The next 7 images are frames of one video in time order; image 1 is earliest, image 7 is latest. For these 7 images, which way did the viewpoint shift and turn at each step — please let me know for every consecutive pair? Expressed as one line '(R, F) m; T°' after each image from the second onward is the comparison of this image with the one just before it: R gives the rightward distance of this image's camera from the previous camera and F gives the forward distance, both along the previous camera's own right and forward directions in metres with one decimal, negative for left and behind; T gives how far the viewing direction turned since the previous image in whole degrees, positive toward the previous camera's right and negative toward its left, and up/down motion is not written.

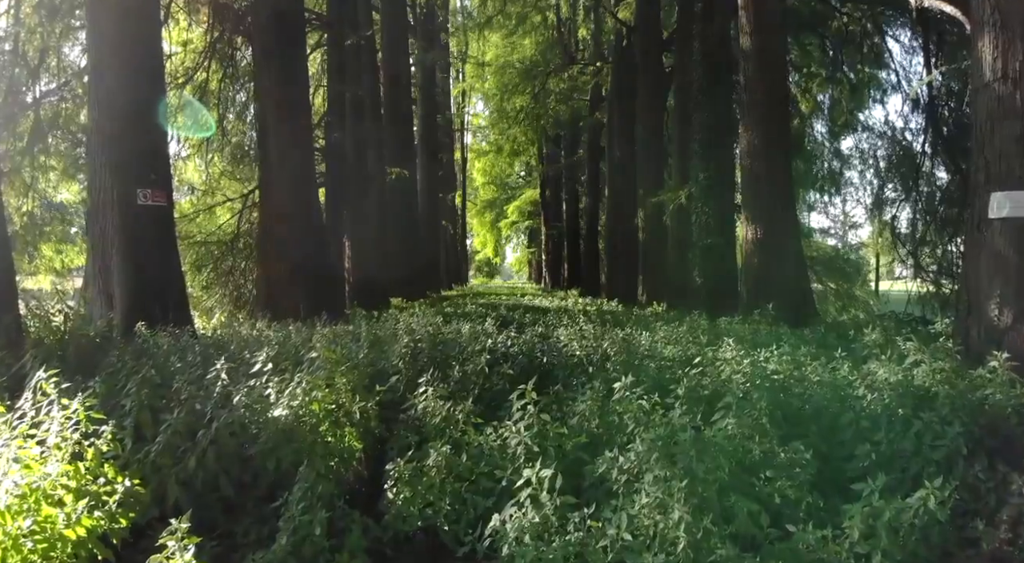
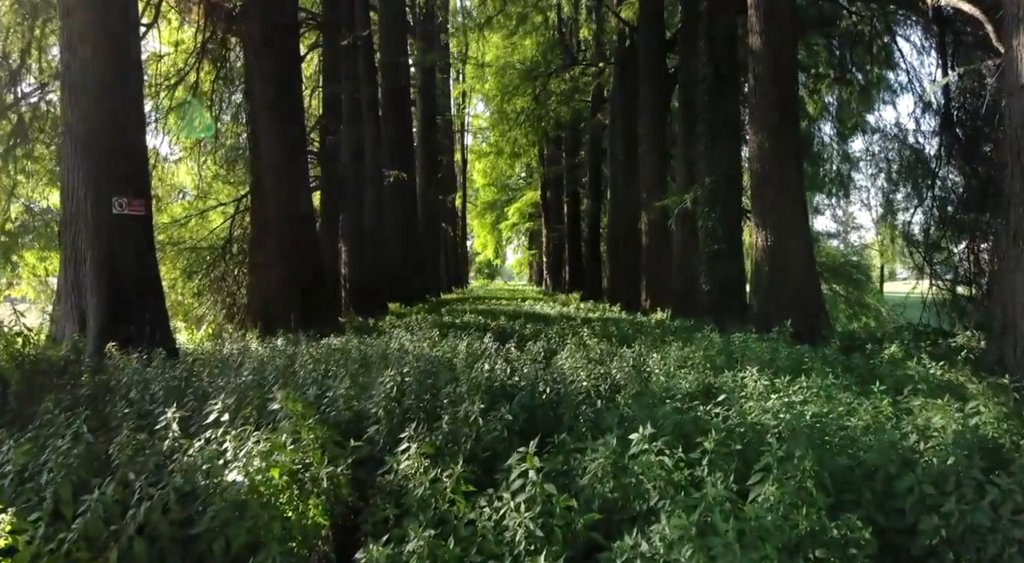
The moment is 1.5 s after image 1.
(0.0, +0.4) m; 0°
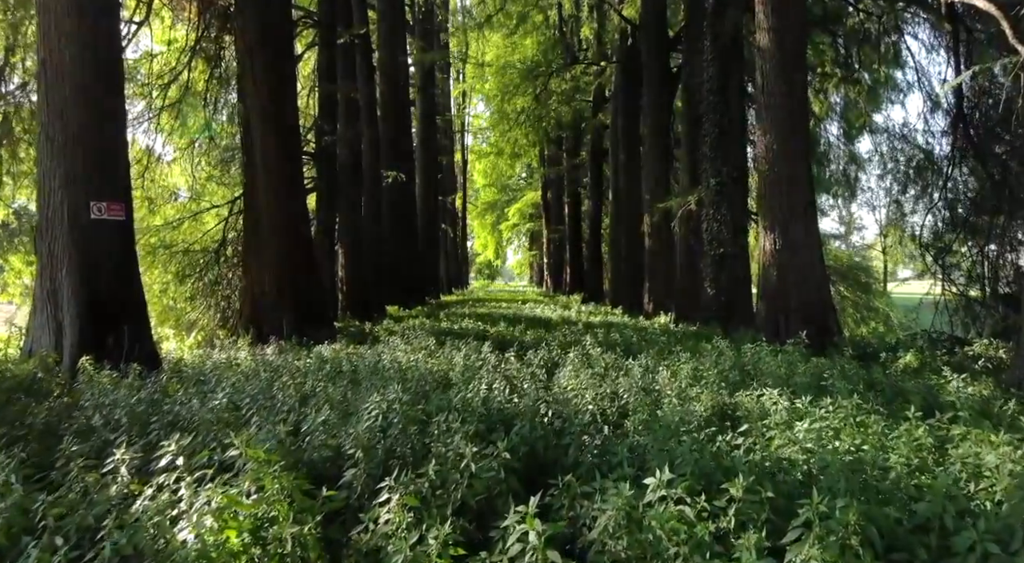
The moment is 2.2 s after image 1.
(0.0, +0.3) m; 0°
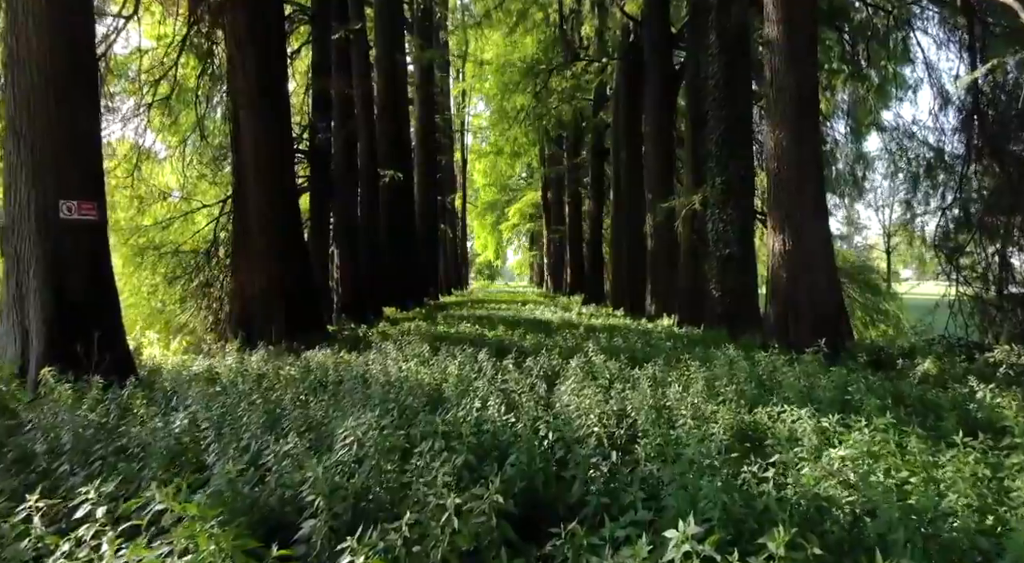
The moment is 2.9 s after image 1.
(0.0, +0.4) m; 0°
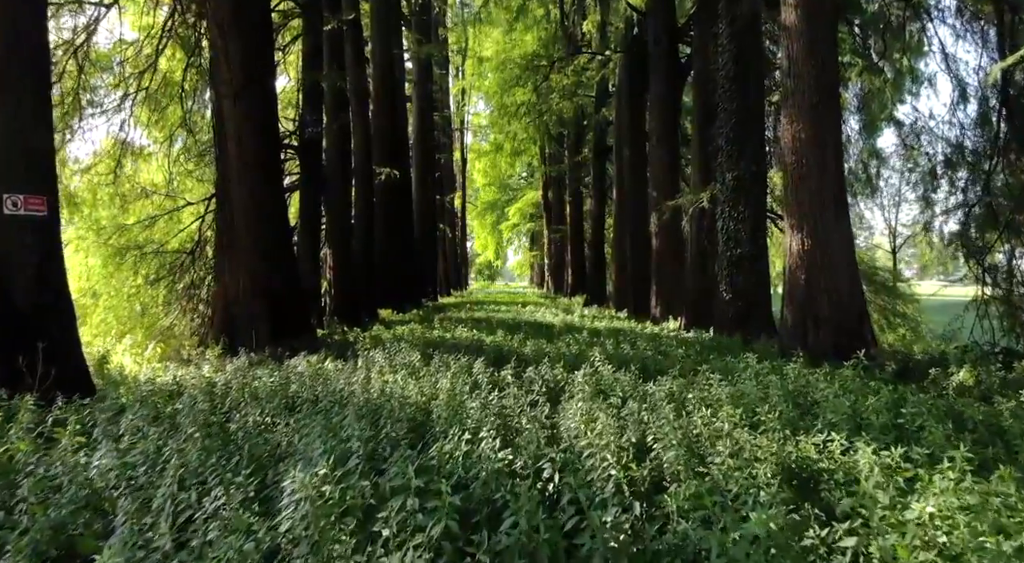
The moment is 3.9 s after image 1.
(0.0, +0.6) m; 0°
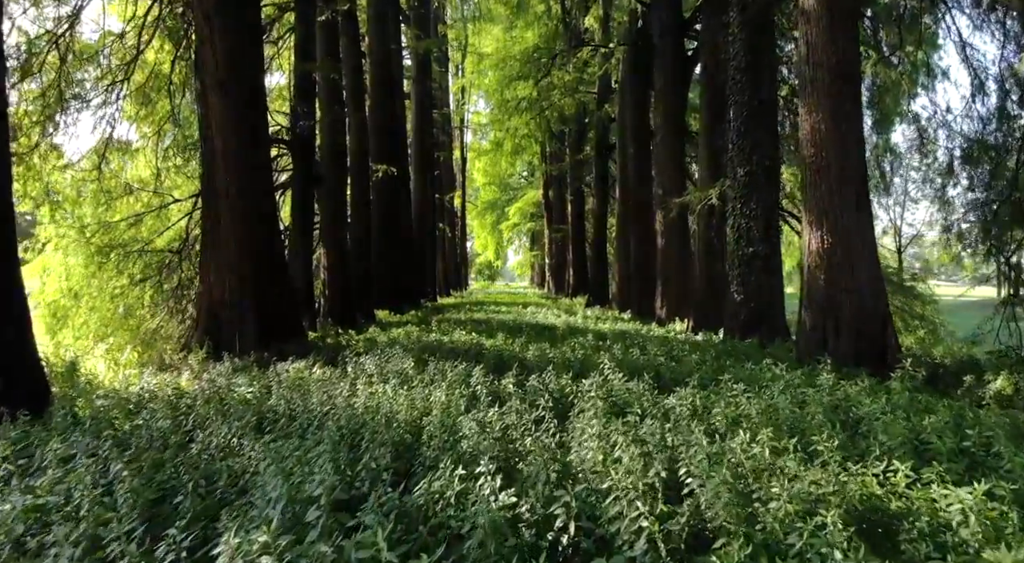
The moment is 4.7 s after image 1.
(0.0, +0.5) m; 0°
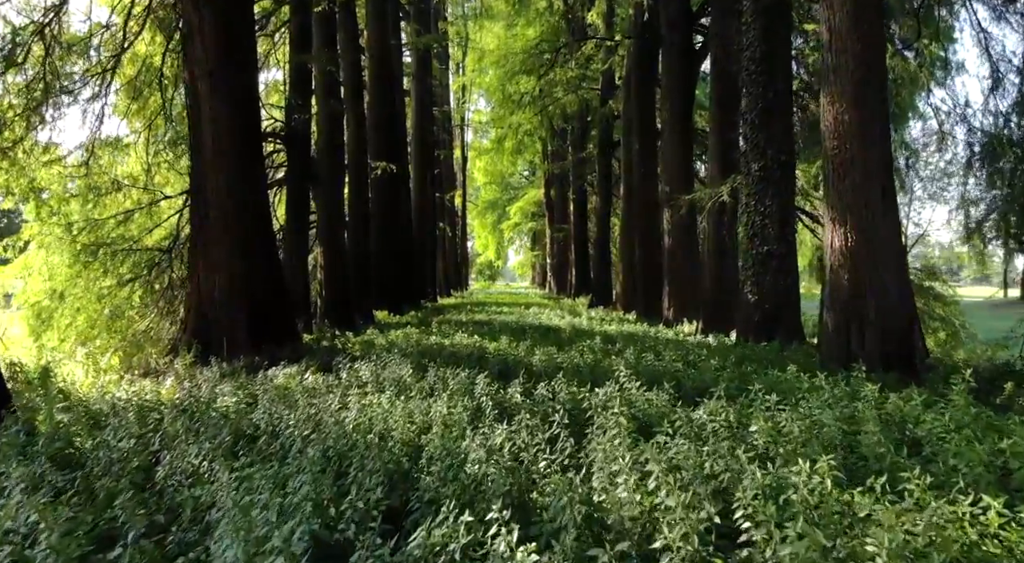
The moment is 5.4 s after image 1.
(-0.1, +0.5) m; 0°
